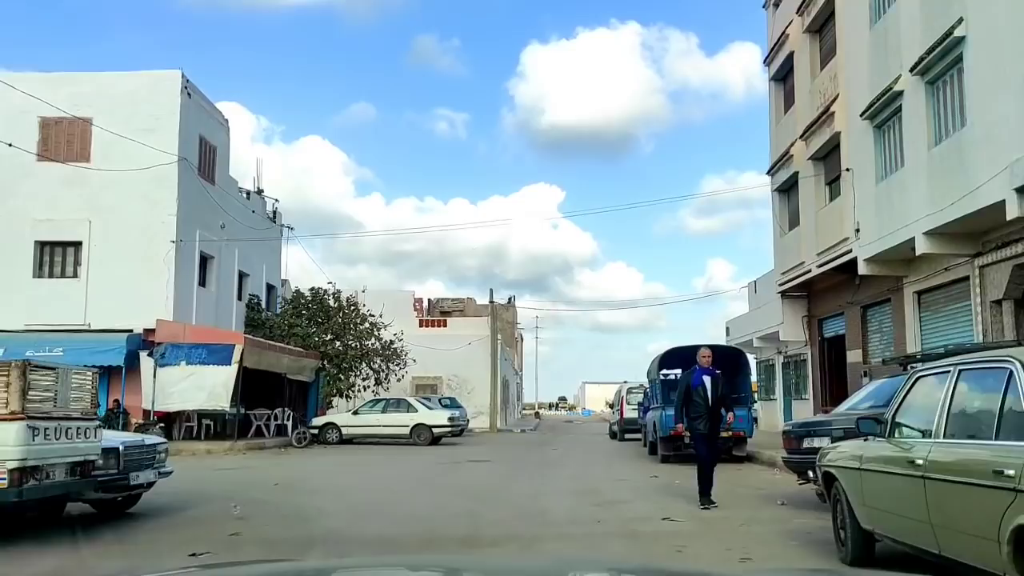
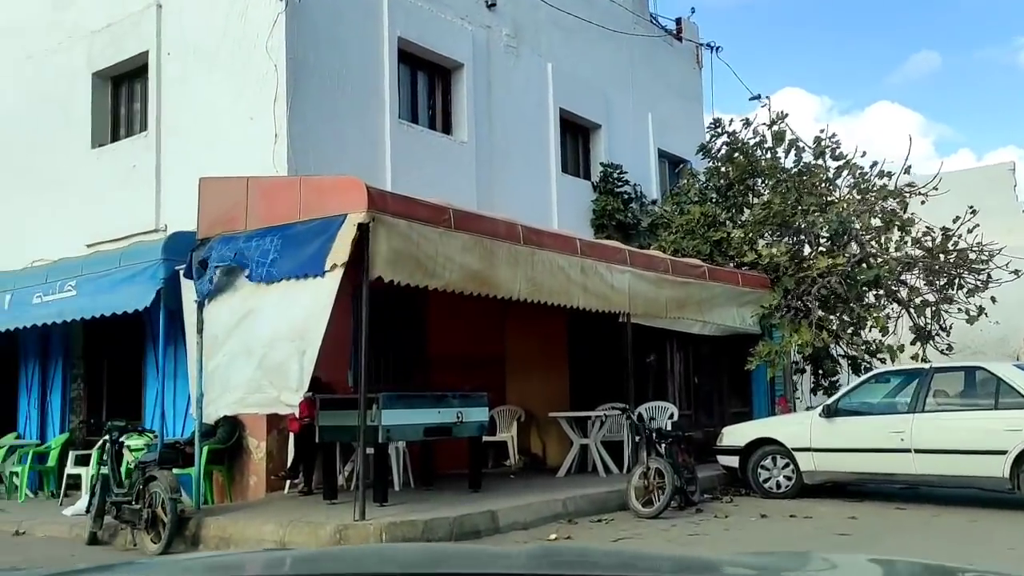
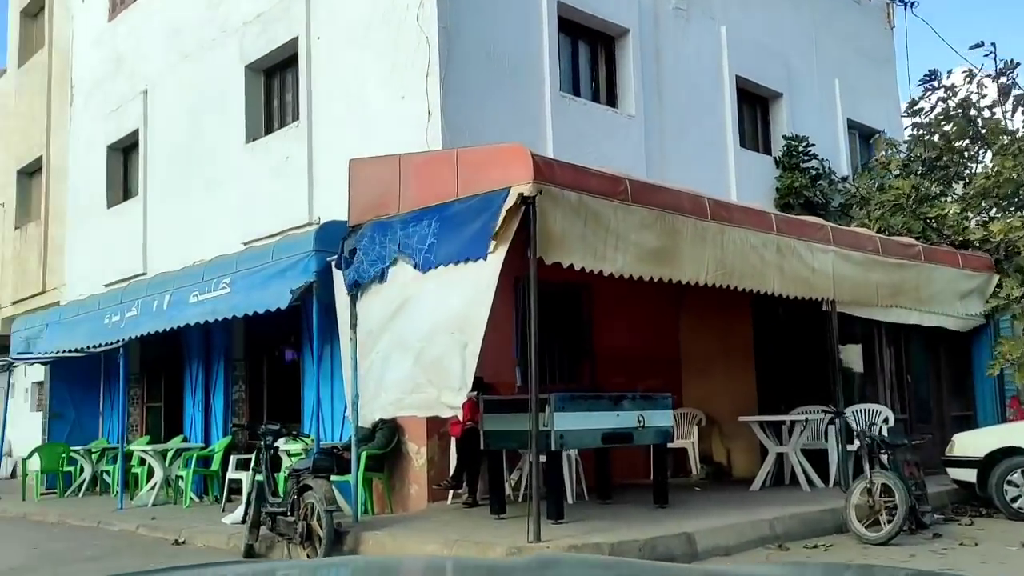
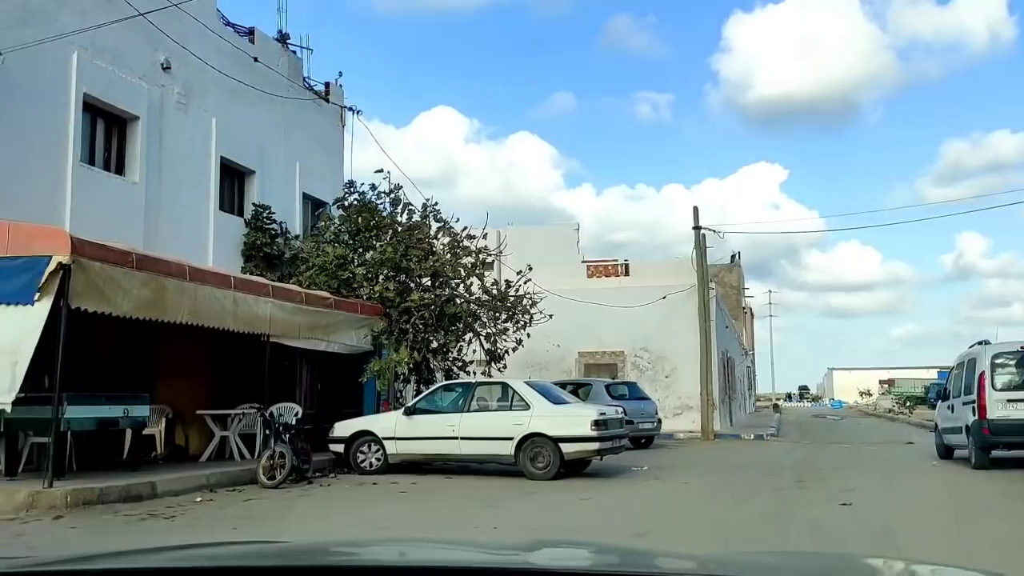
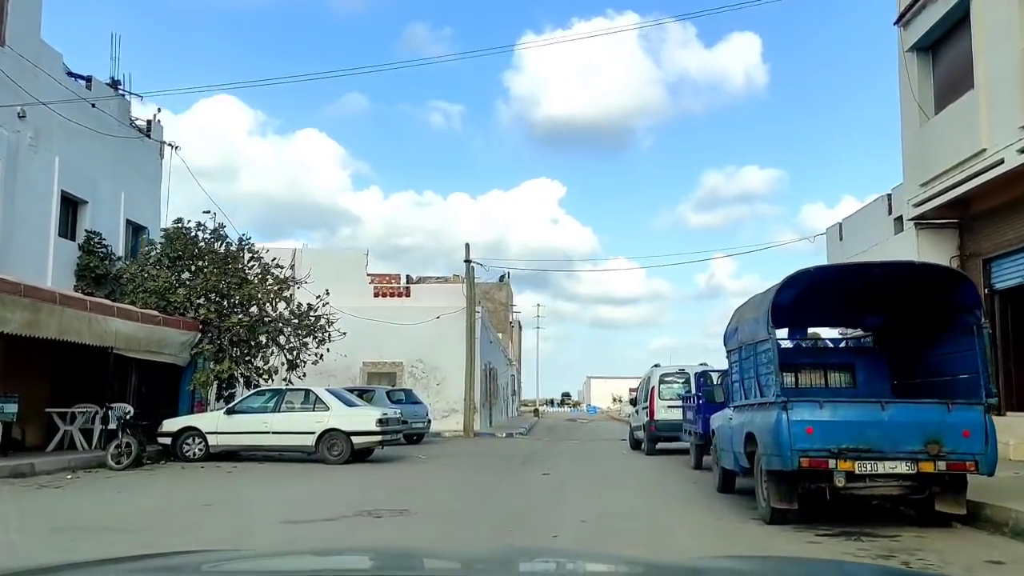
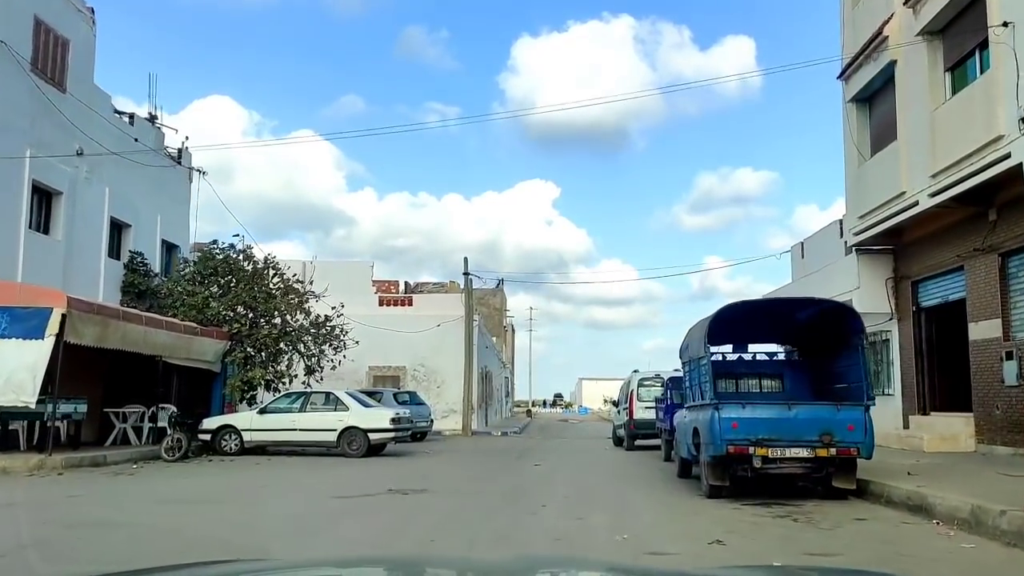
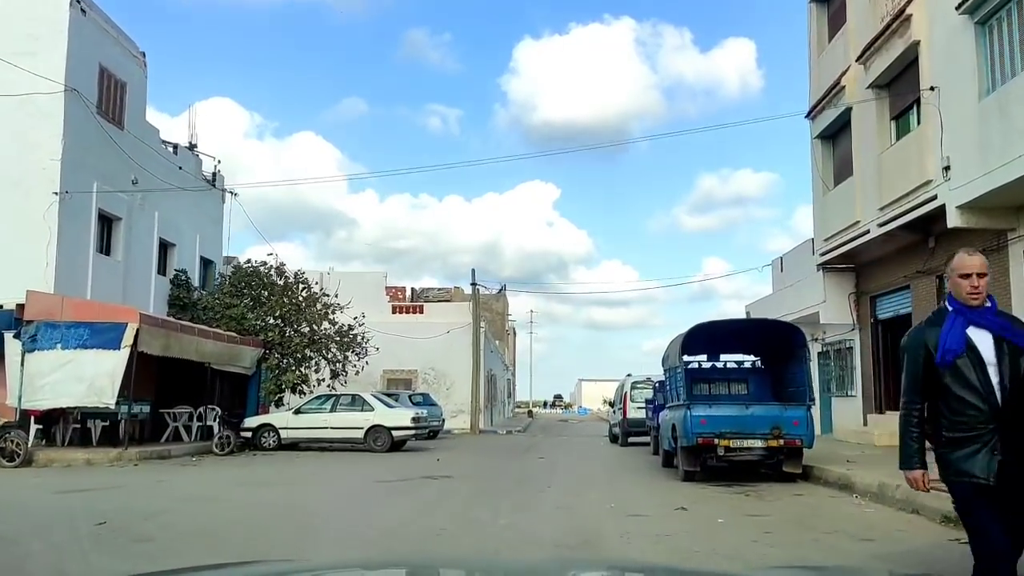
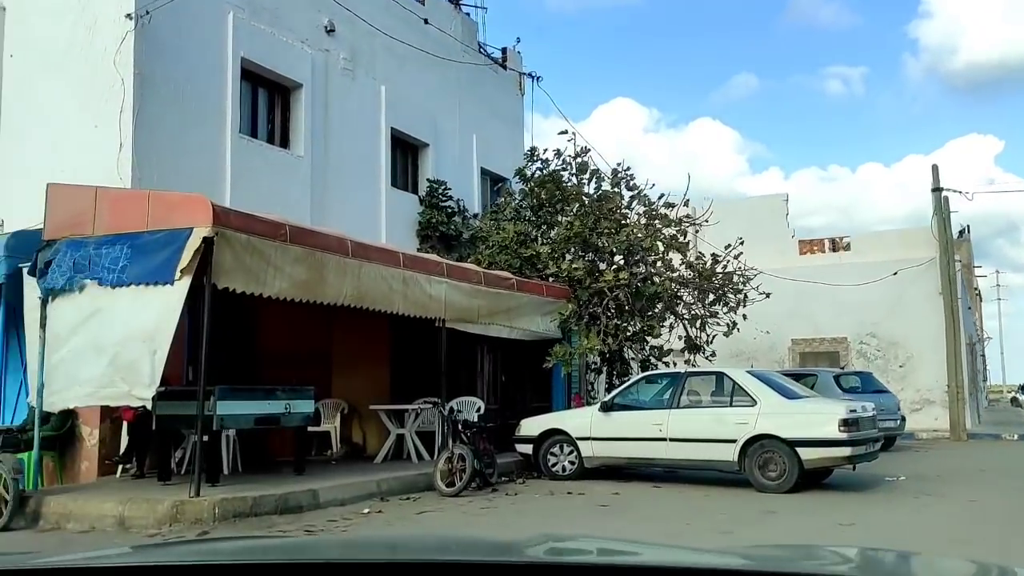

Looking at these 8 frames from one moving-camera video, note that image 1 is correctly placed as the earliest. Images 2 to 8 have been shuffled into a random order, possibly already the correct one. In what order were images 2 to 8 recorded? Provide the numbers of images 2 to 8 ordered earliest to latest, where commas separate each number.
7, 6, 5, 4, 8, 2, 3
